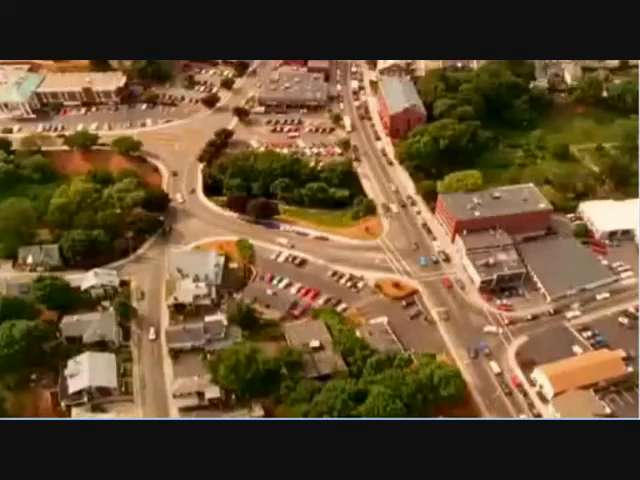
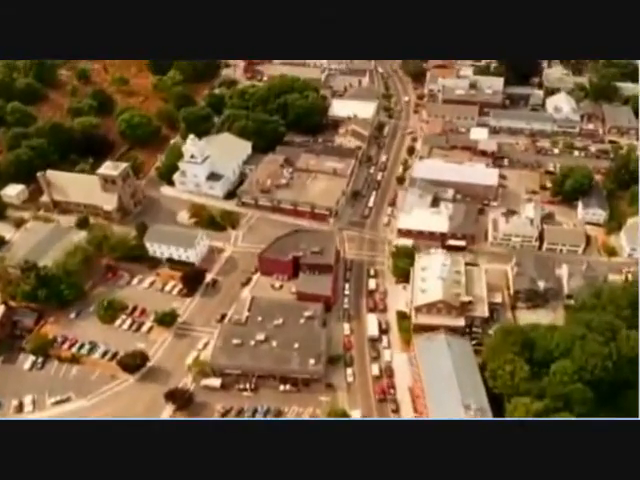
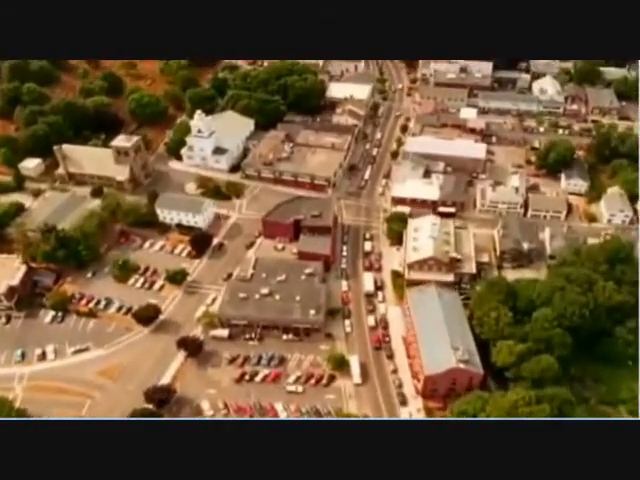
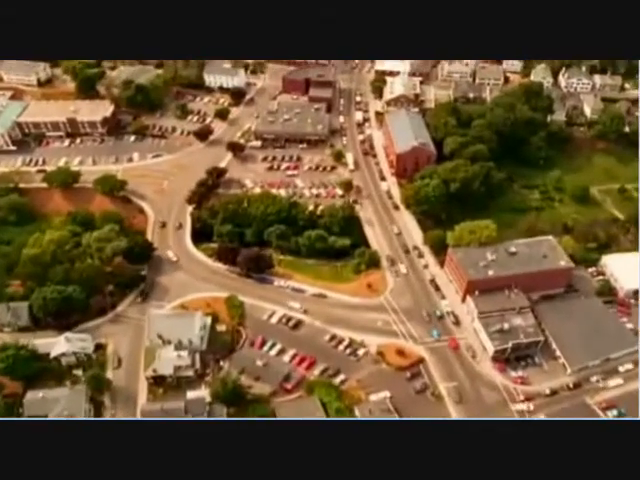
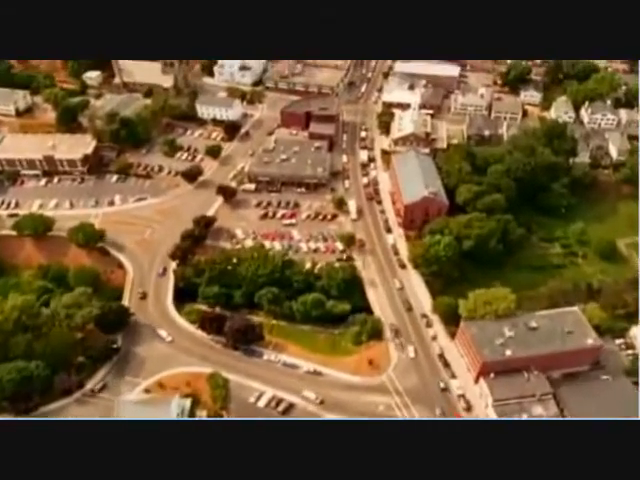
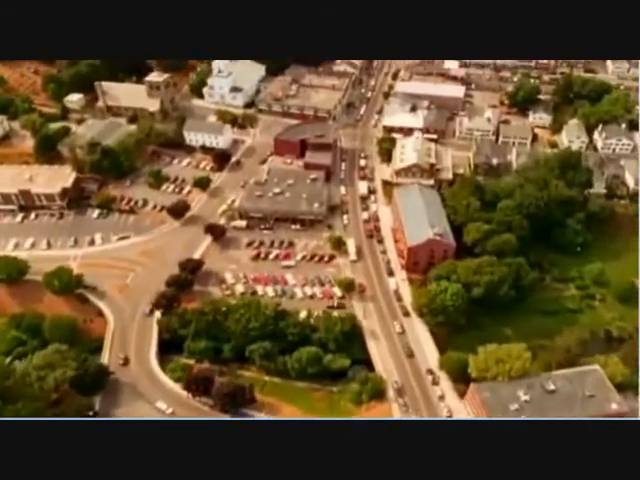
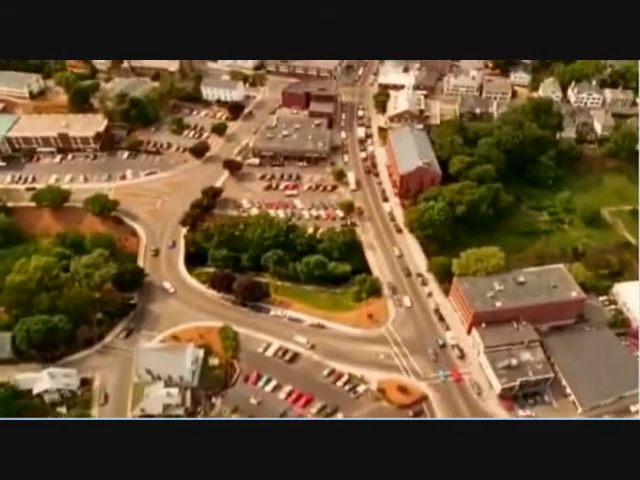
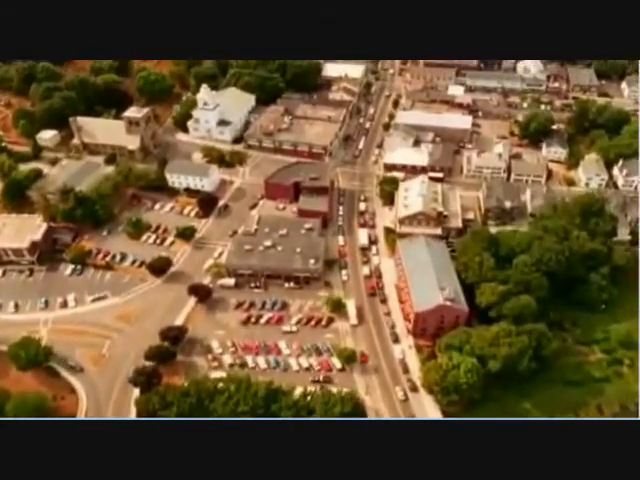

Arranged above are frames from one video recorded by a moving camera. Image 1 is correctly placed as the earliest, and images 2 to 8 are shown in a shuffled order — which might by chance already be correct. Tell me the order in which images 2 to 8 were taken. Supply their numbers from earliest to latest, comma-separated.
4, 7, 5, 6, 8, 3, 2
